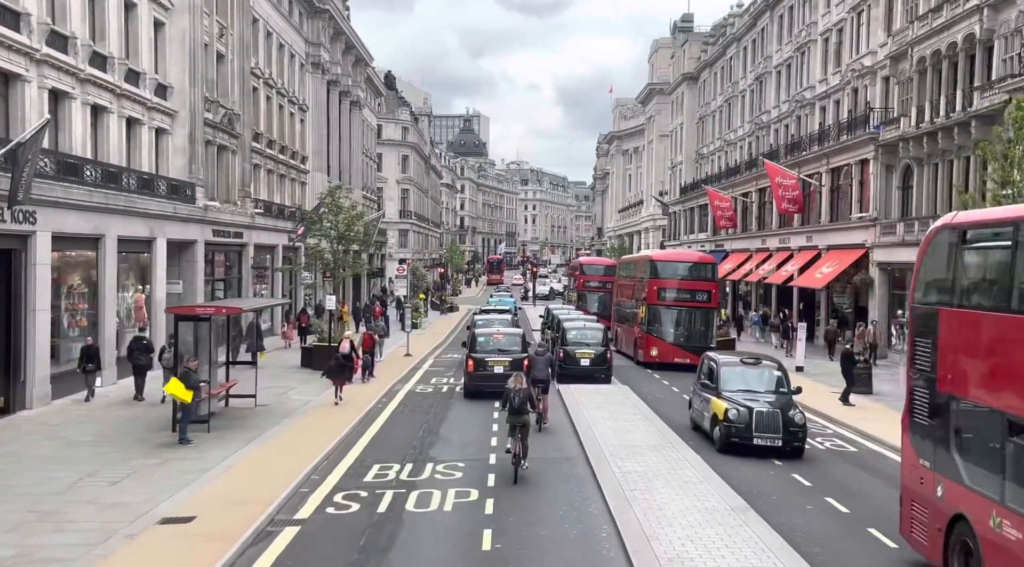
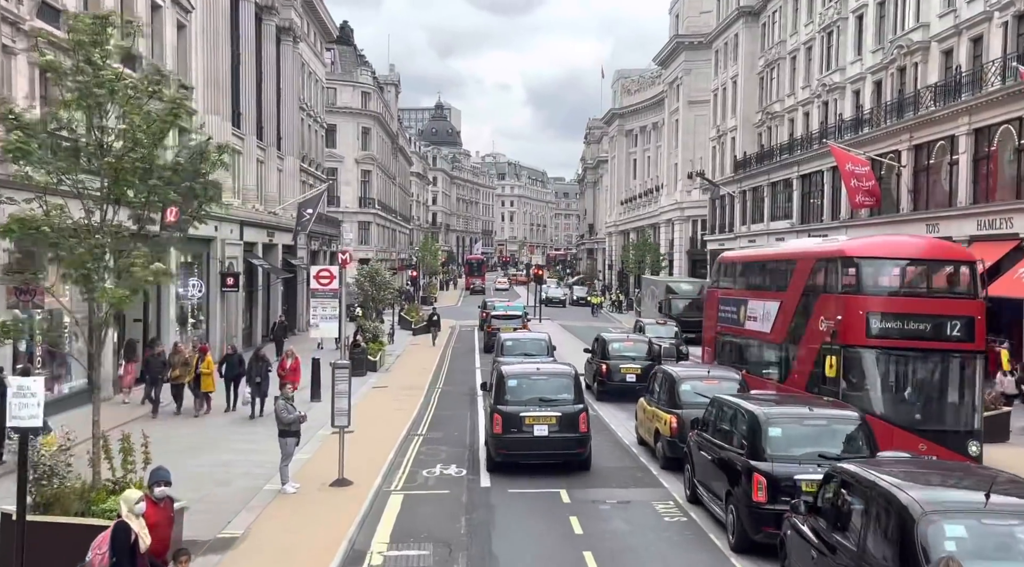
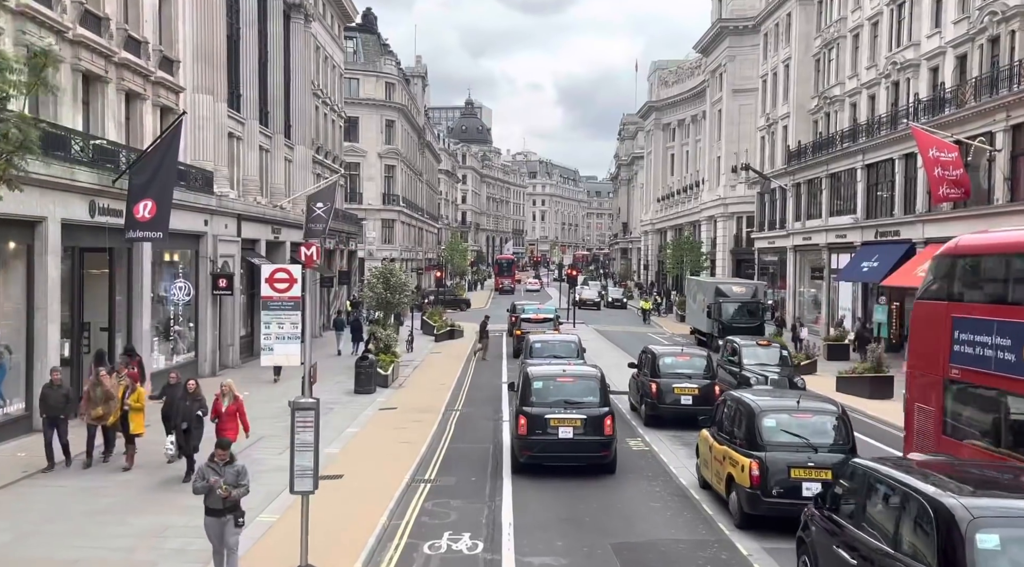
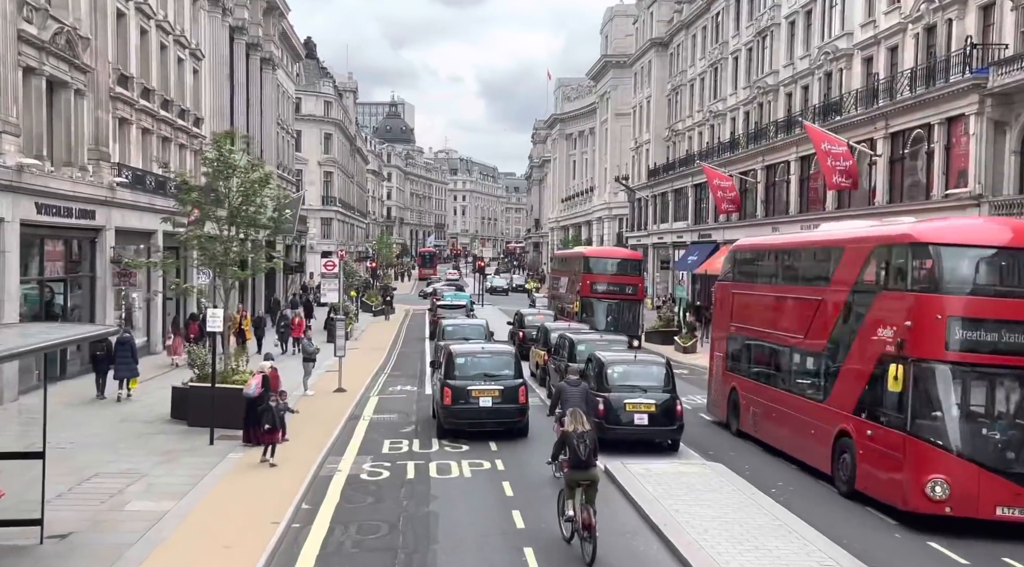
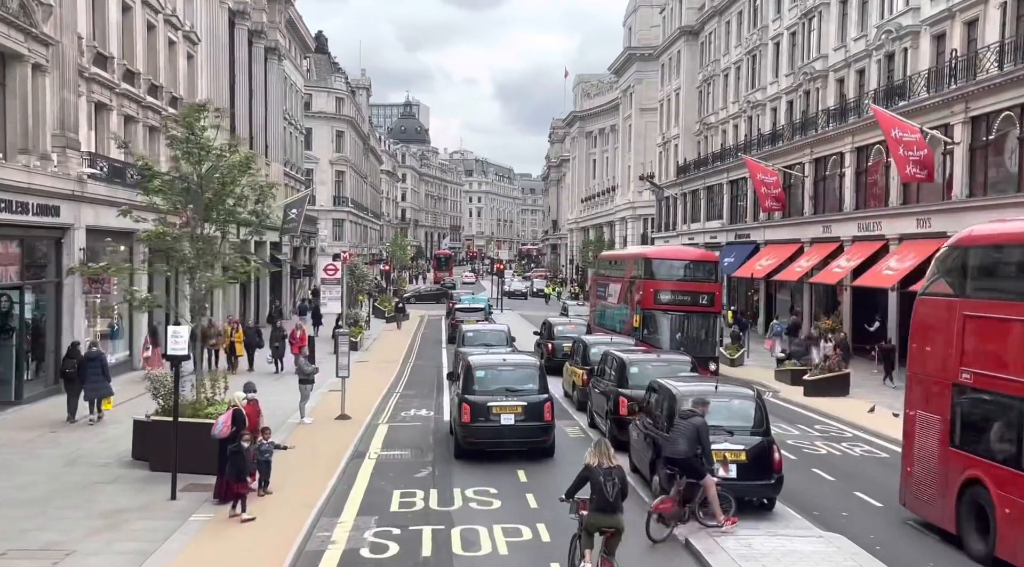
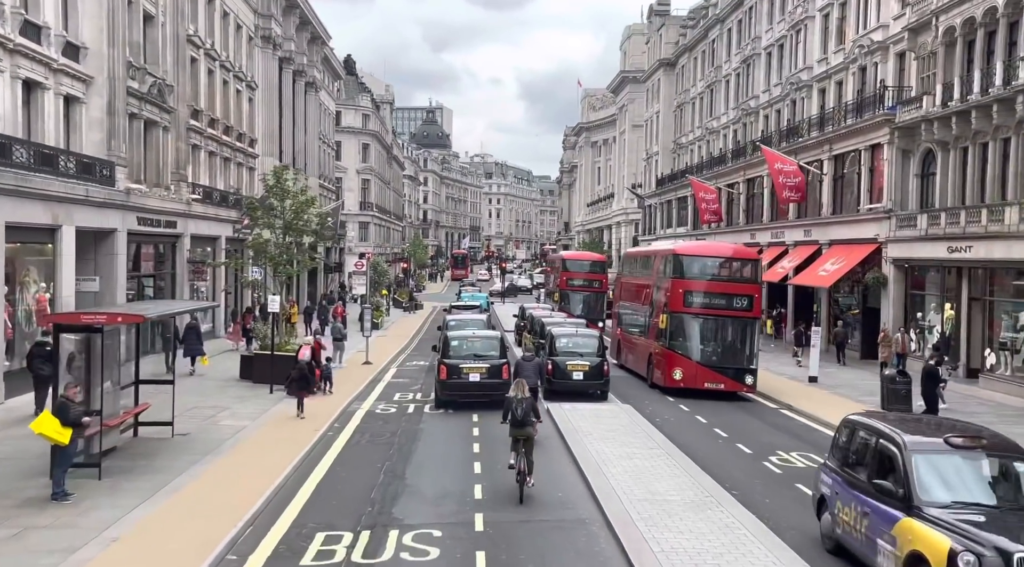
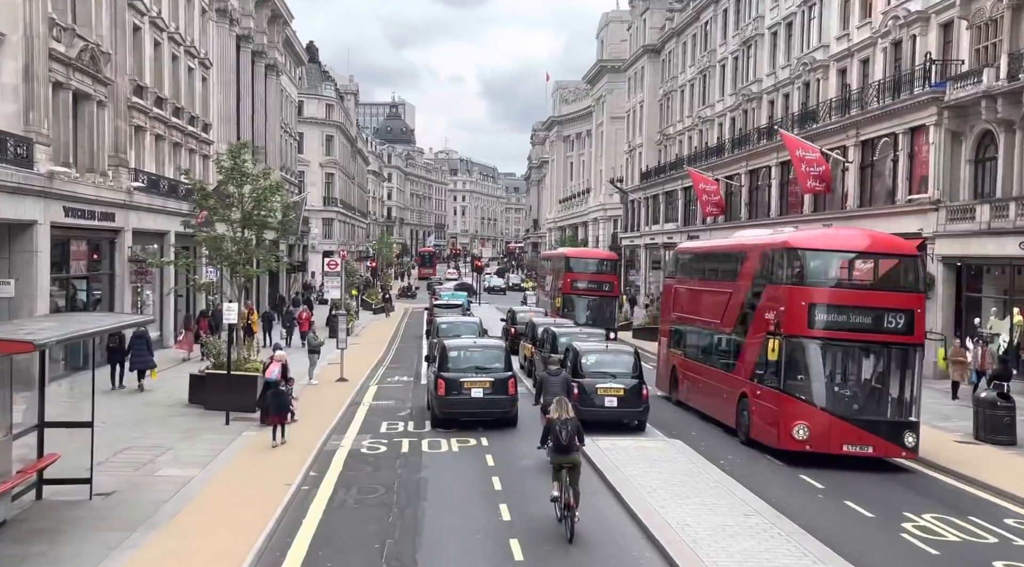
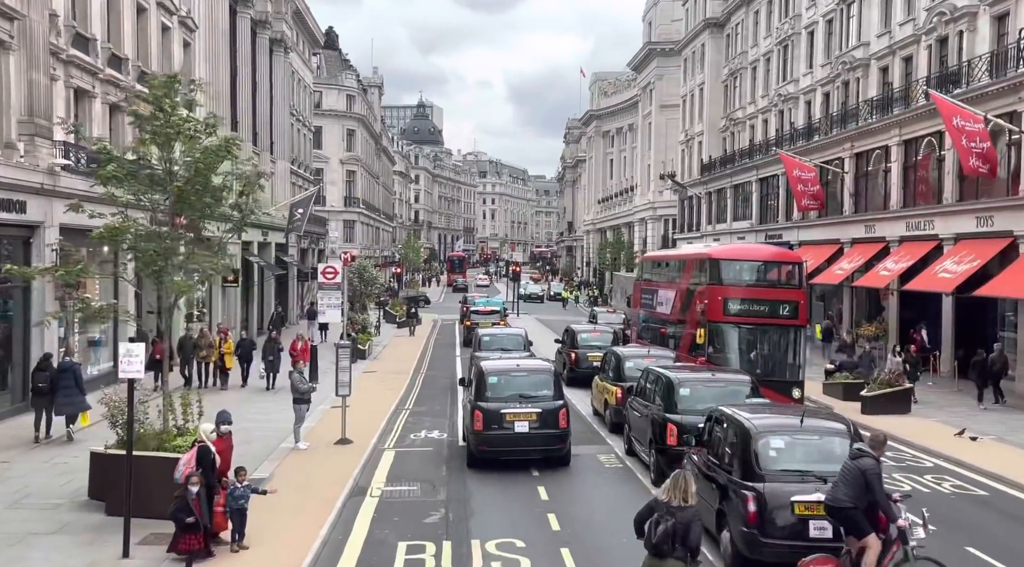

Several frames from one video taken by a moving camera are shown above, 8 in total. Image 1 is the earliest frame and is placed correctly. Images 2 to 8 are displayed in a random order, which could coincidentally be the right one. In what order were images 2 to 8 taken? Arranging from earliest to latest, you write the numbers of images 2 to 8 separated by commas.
6, 7, 4, 5, 8, 2, 3
